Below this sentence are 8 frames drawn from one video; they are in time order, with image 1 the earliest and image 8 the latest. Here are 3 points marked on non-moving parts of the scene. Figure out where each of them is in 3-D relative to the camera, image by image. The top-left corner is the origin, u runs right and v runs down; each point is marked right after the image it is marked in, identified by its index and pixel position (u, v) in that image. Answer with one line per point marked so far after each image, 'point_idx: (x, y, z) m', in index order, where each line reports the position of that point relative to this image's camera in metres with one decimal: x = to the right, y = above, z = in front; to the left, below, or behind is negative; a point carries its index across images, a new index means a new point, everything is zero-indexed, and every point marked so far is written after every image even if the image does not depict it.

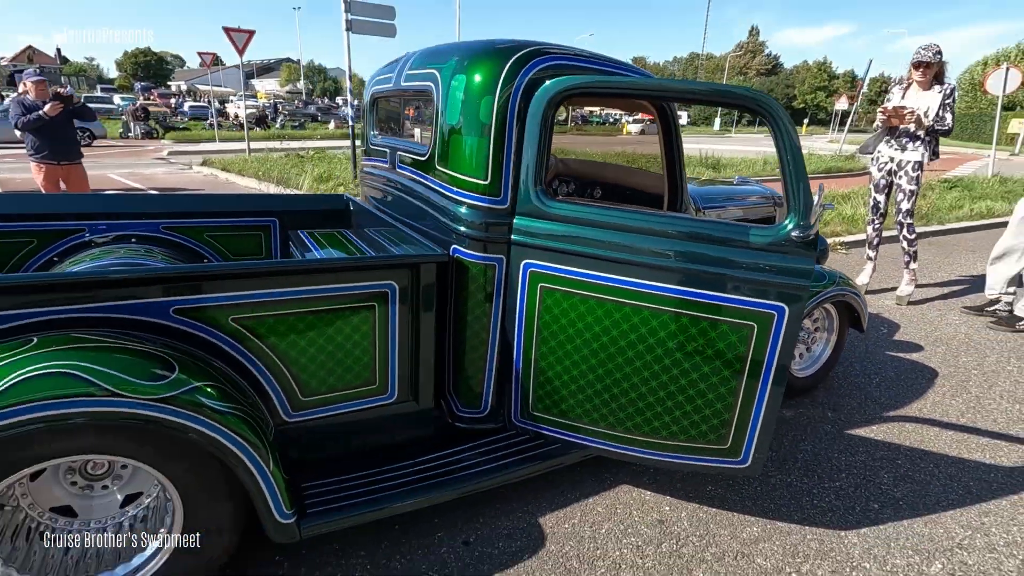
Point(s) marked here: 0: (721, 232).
0: (+0.8, +0.2, +2.0) m
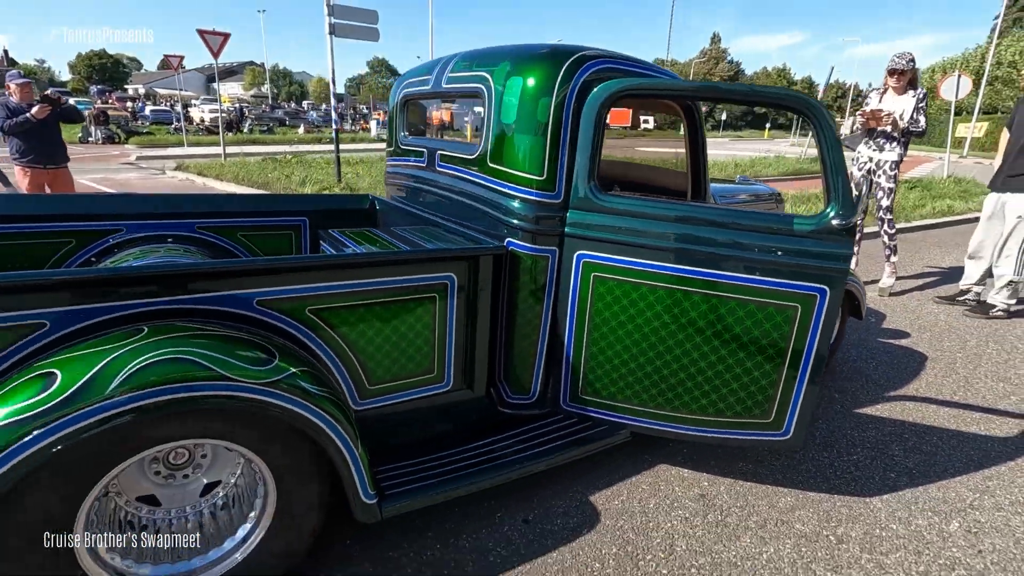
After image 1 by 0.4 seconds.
0: (+1.1, +0.3, +2.2) m
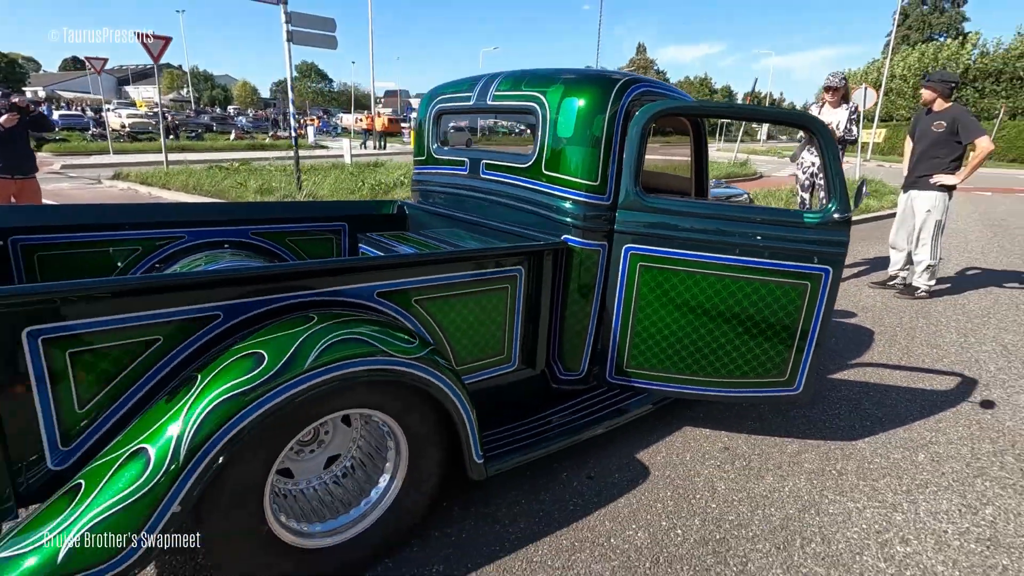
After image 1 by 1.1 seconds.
0: (+1.4, +0.4, +2.7) m
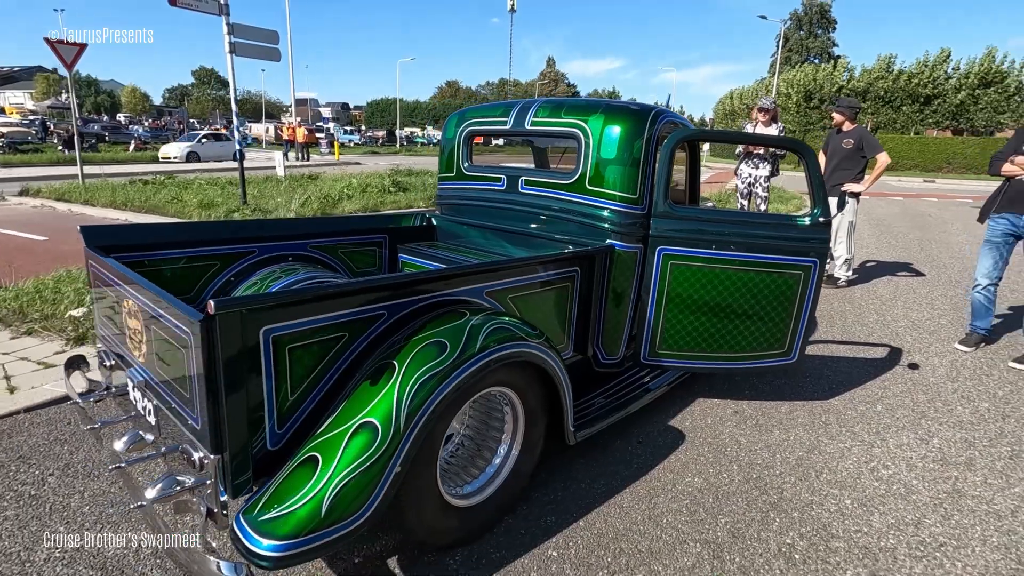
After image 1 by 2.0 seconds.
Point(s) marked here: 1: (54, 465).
0: (+1.7, +0.4, +3.4) m
1: (-2.4, -0.9, +2.9) m
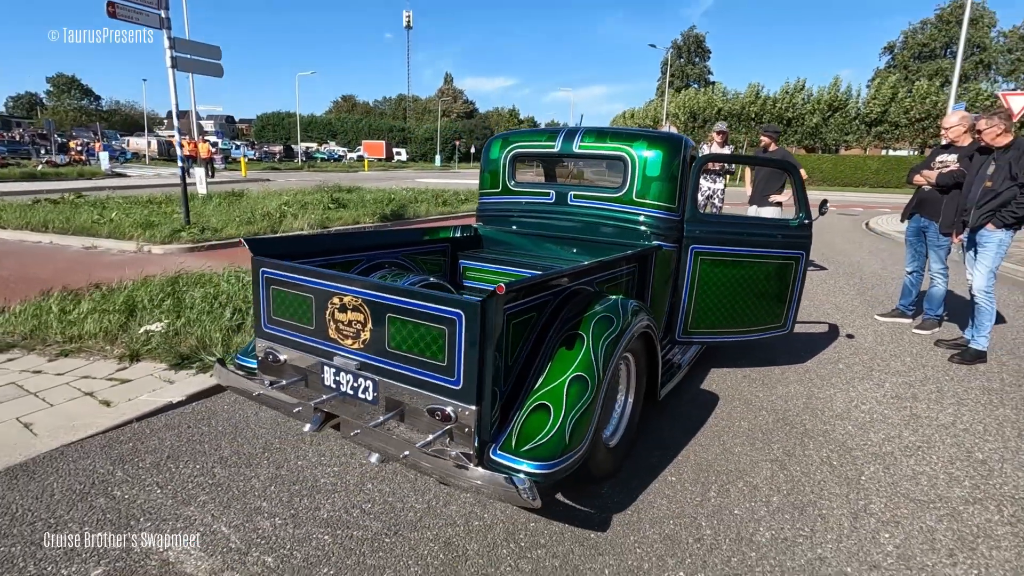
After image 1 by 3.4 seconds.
0: (+2.1, +0.5, +4.4) m
1: (-1.7, -1.0, +3.1) m
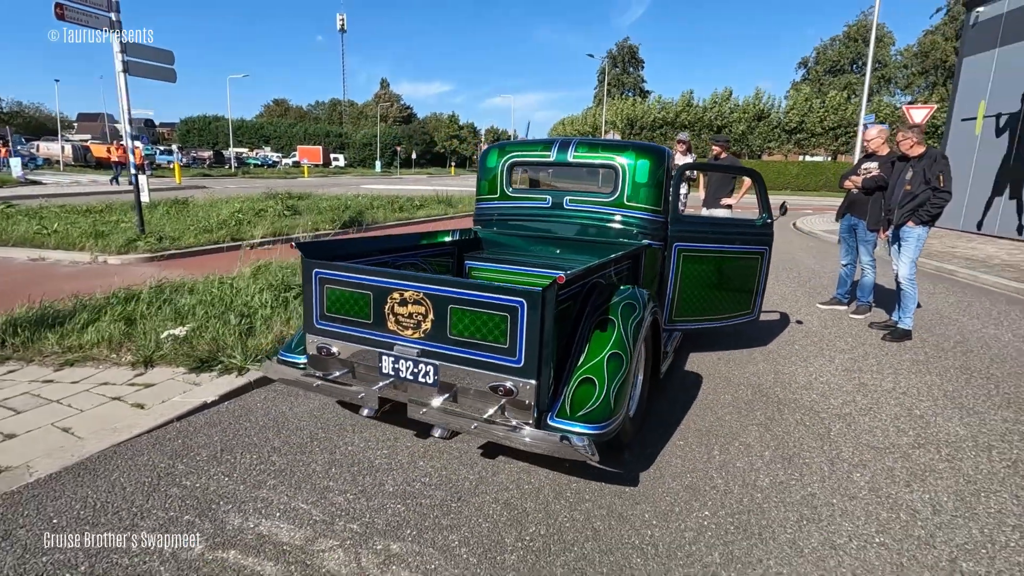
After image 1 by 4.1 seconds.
0: (+2.1, +0.6, +5.0) m
1: (-1.5, -1.0, +3.3) m
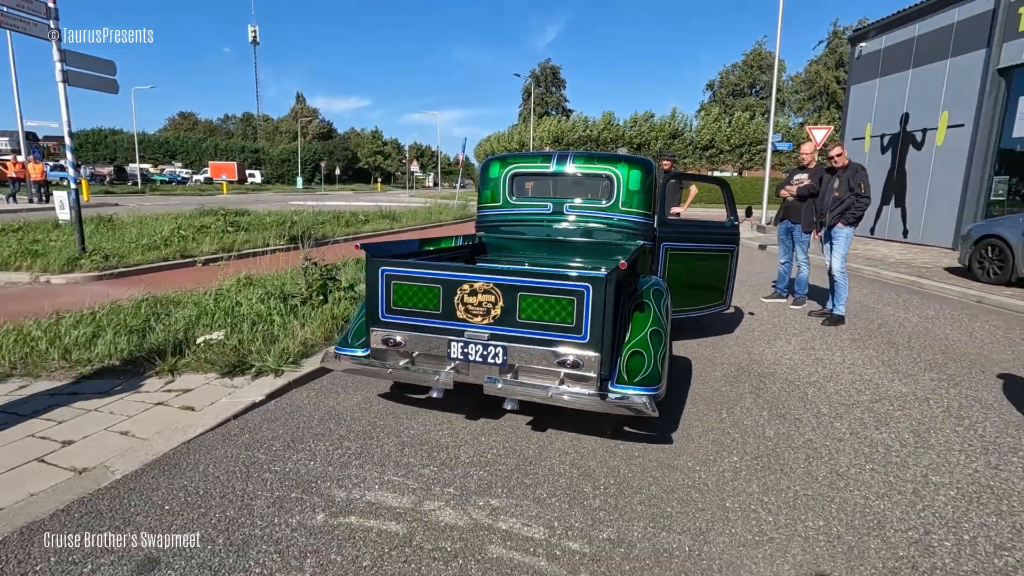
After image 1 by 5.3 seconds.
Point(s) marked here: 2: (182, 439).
0: (+2.2, +0.7, +5.8) m
1: (-1.2, -1.0, +3.5) m
2: (-2.1, -1.0, +3.4) m
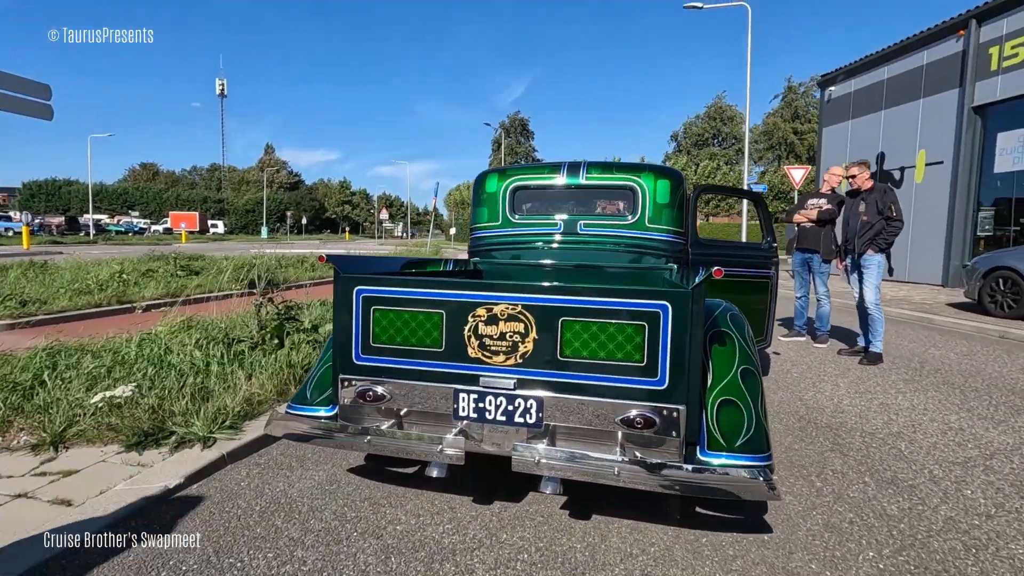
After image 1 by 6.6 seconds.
0: (+2.2, +0.4, +4.9) m
1: (-1.0, -1.1, +2.3) m
2: (-1.9, -1.1, +2.2) m
